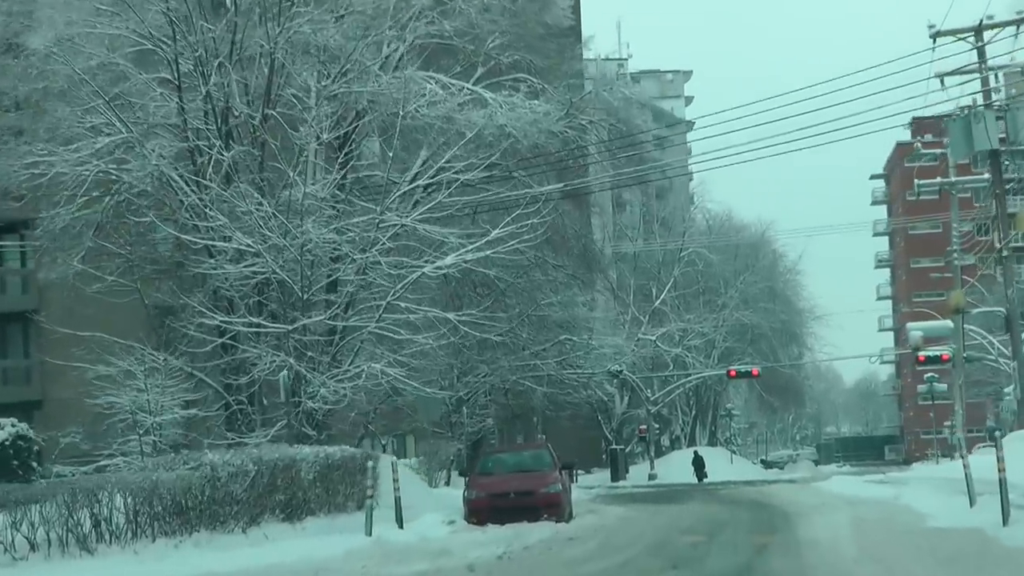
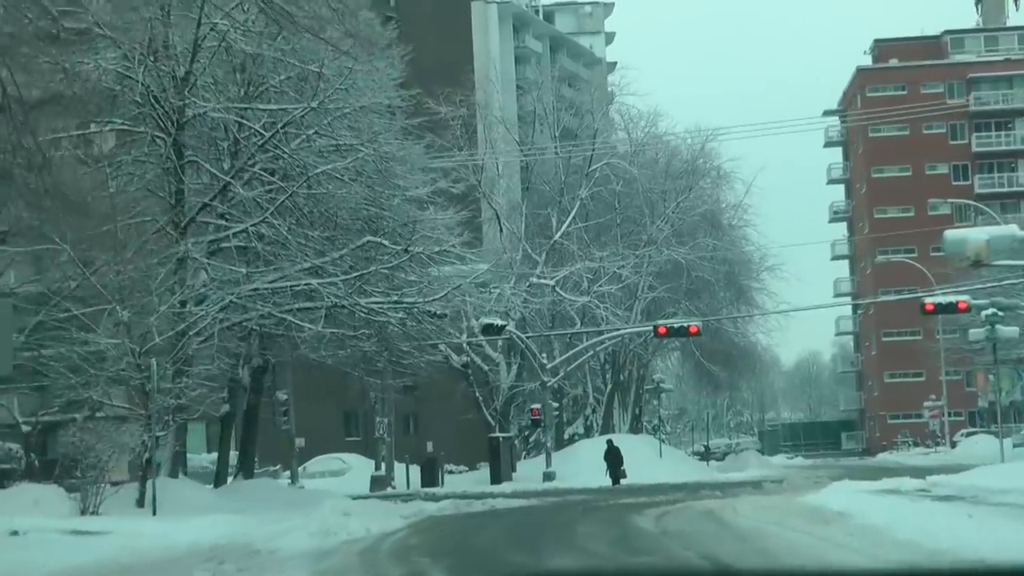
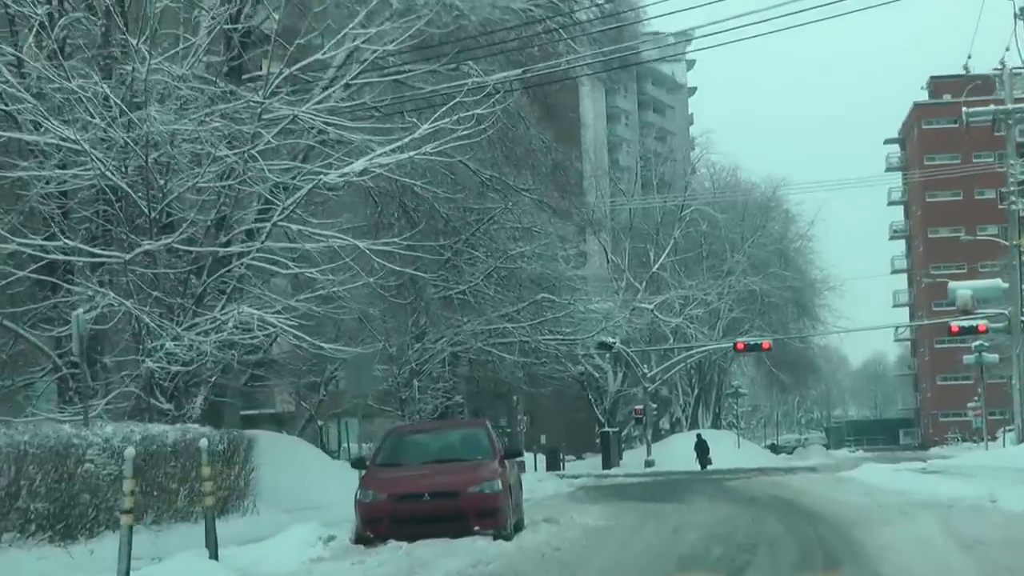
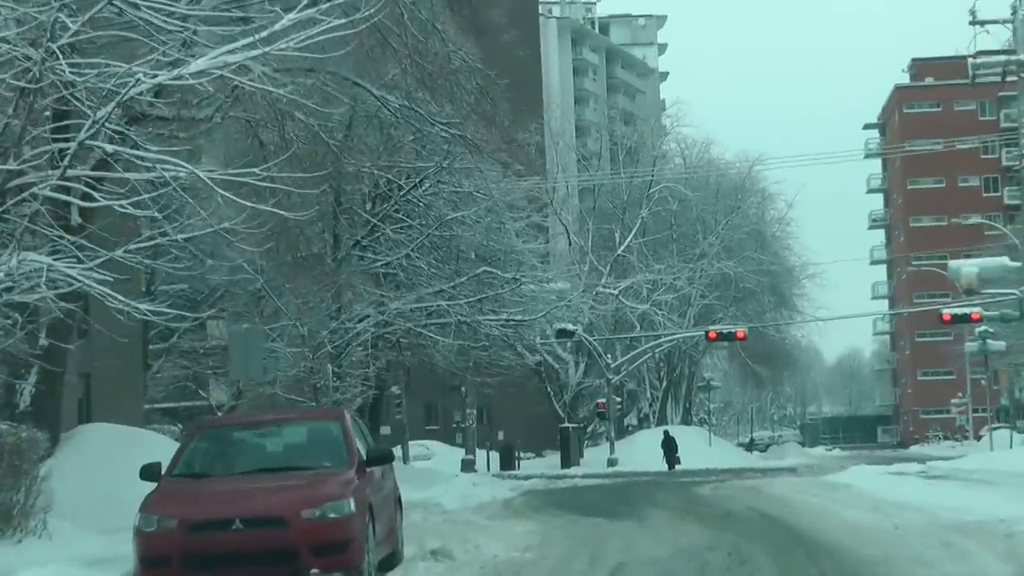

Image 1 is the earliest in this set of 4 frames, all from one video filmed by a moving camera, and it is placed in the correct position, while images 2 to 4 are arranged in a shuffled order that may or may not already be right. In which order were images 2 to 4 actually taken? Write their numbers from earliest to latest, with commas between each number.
3, 4, 2
